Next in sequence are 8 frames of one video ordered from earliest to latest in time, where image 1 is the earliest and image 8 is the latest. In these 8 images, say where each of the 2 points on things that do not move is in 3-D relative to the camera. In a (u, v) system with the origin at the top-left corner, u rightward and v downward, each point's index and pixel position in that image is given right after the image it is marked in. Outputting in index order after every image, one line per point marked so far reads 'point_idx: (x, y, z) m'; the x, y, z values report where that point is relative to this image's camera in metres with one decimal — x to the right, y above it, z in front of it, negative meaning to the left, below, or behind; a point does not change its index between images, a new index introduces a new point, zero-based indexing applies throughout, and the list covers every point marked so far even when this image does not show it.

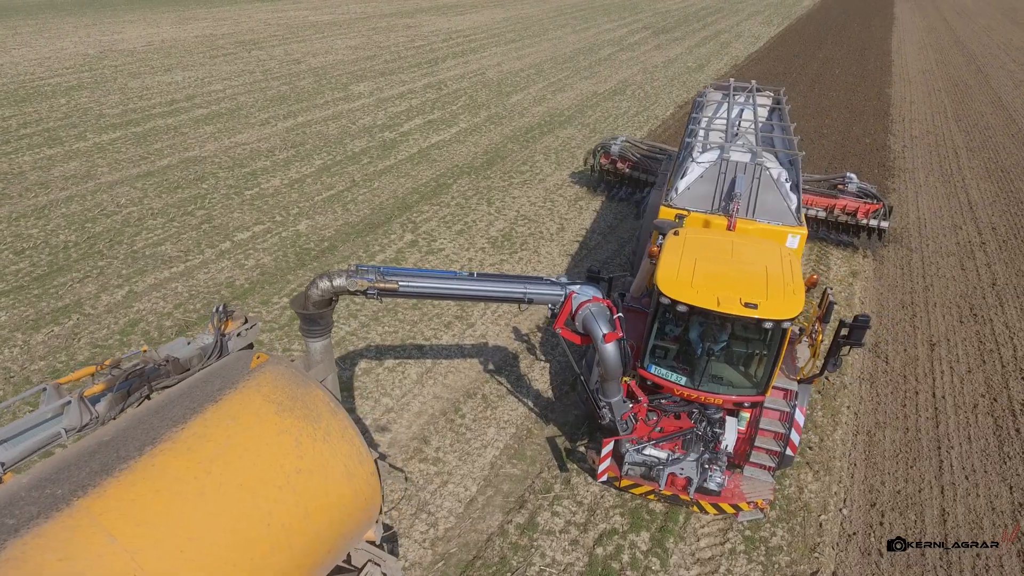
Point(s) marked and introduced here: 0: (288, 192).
0: (-4.9, +2.1, +14.4) m
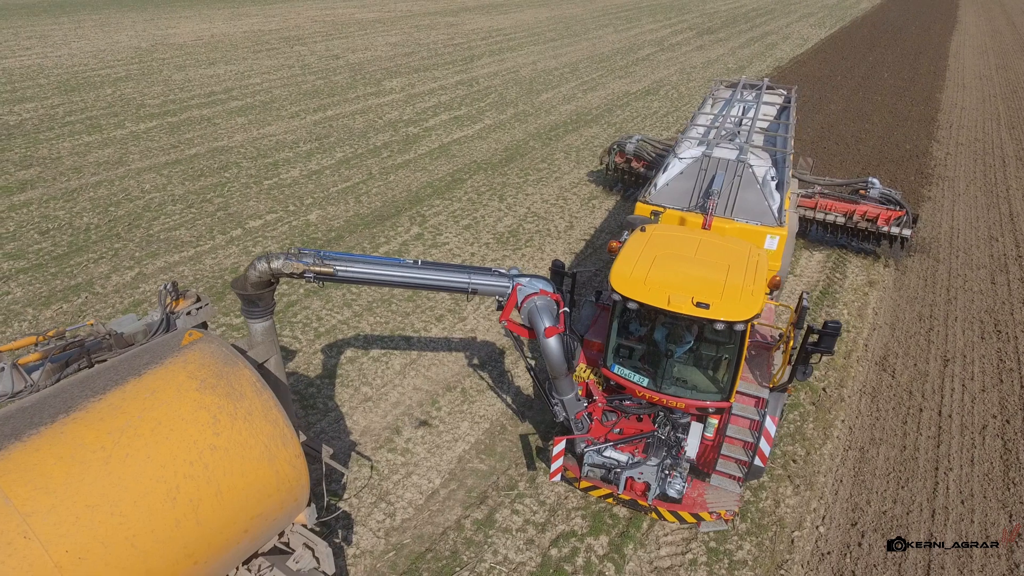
0: (-4.6, +2.4, +14.6) m
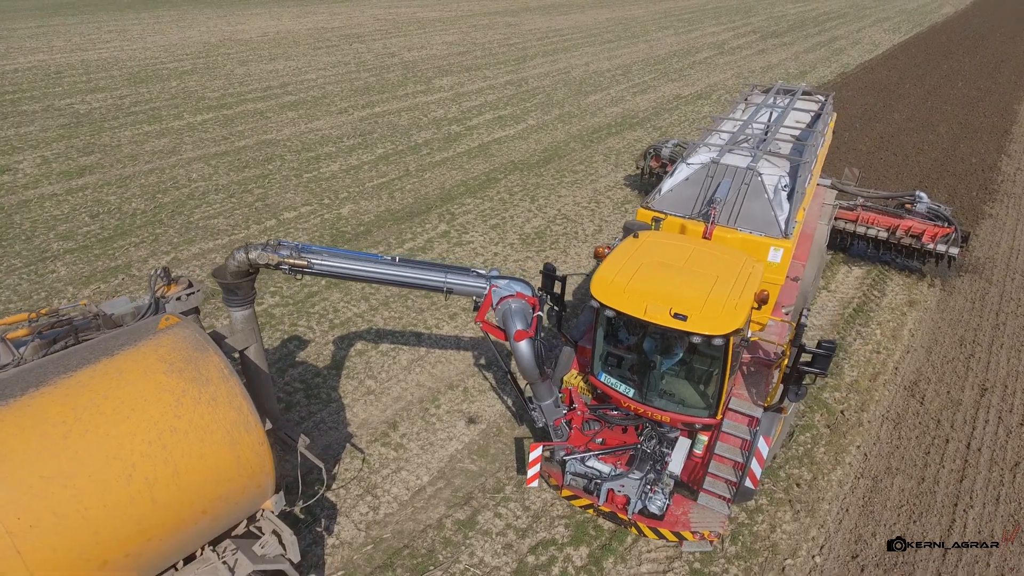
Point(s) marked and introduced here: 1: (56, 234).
0: (-3.9, +2.6, +15.0) m
1: (-8.3, +1.0, +11.9) m
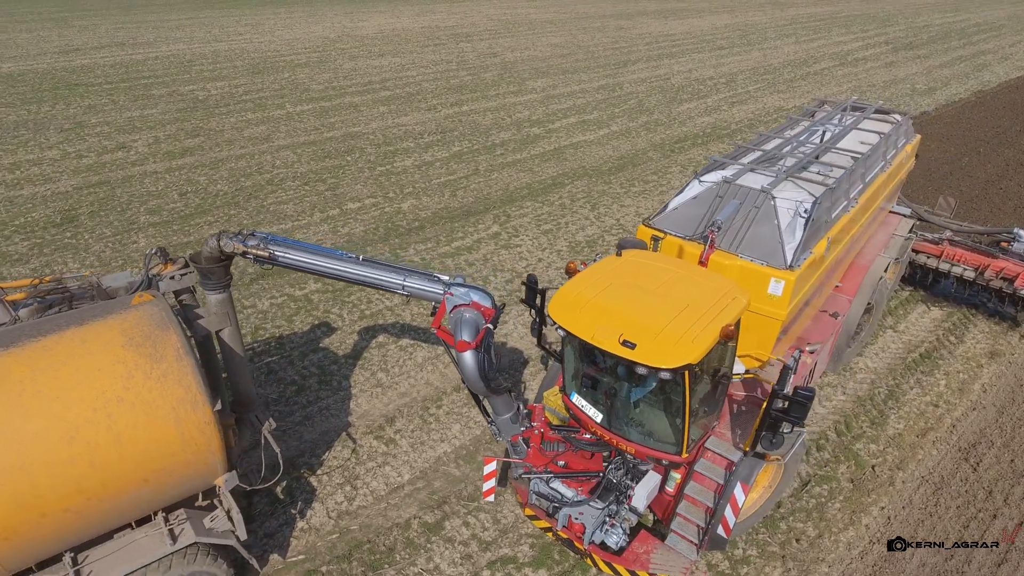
0: (-2.3, +2.7, +15.4) m
1: (-7.3, +1.6, +13.1) m
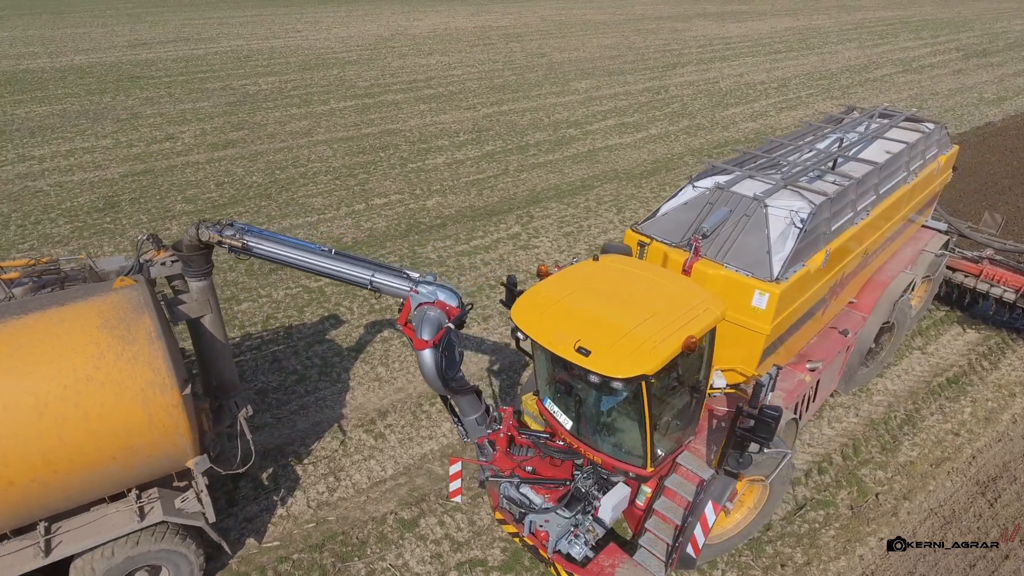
0: (-1.6, +2.8, +15.4) m
1: (-6.8, +1.9, +13.6) m
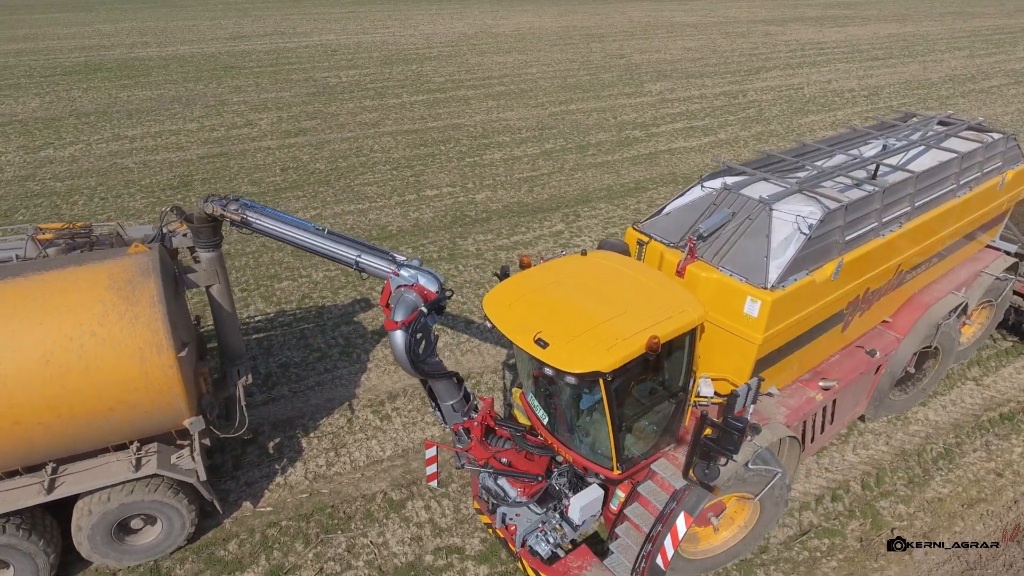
0: (-0.3, +2.9, +15.6) m
1: (-5.8, +2.4, +14.4) m
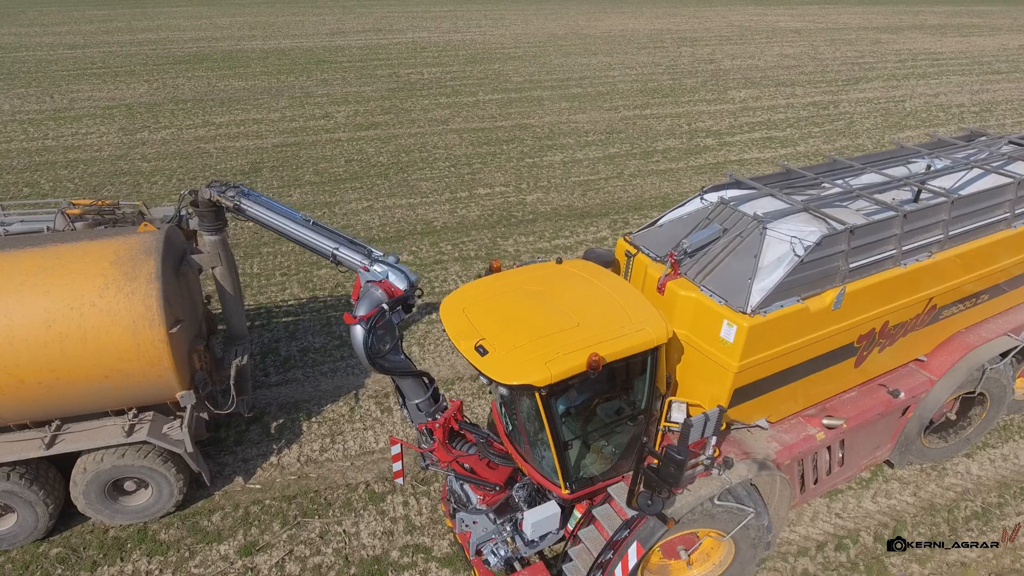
0: (+1.1, +2.8, +15.4) m
1: (-4.5, +2.8, +15.0) m
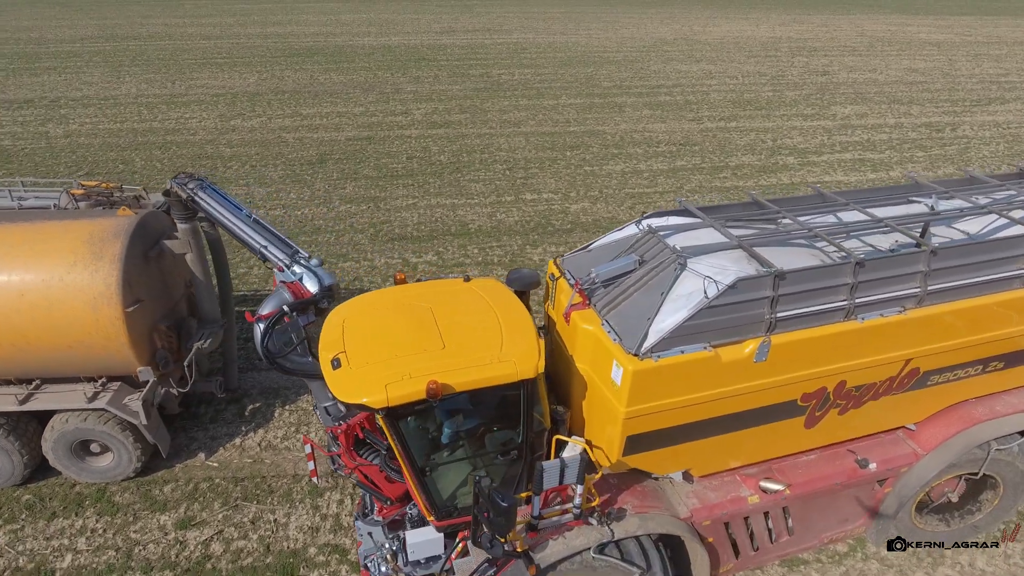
0: (+2.3, +2.5, +14.9) m
1: (-3.2, +3.0, +15.5) m
